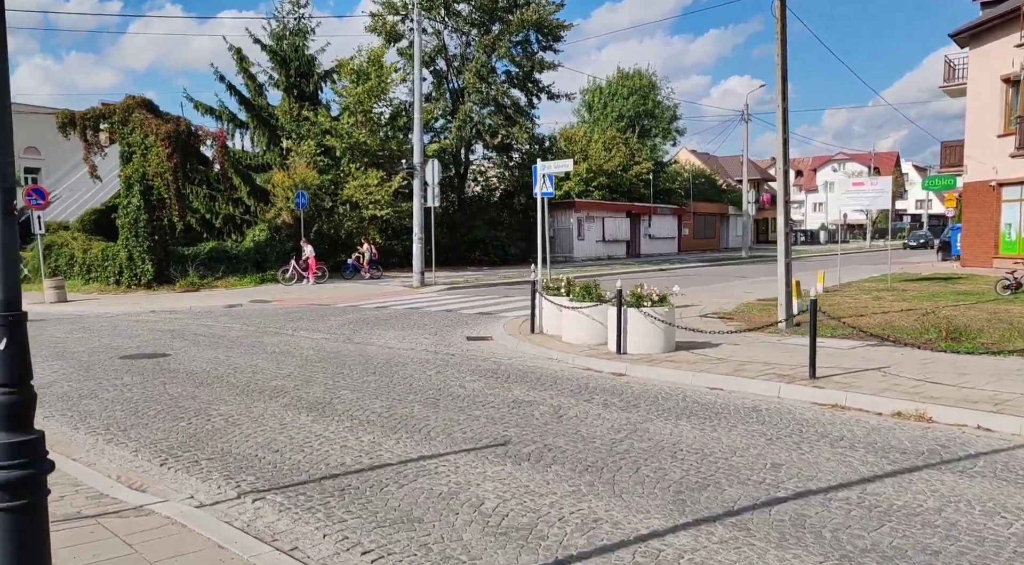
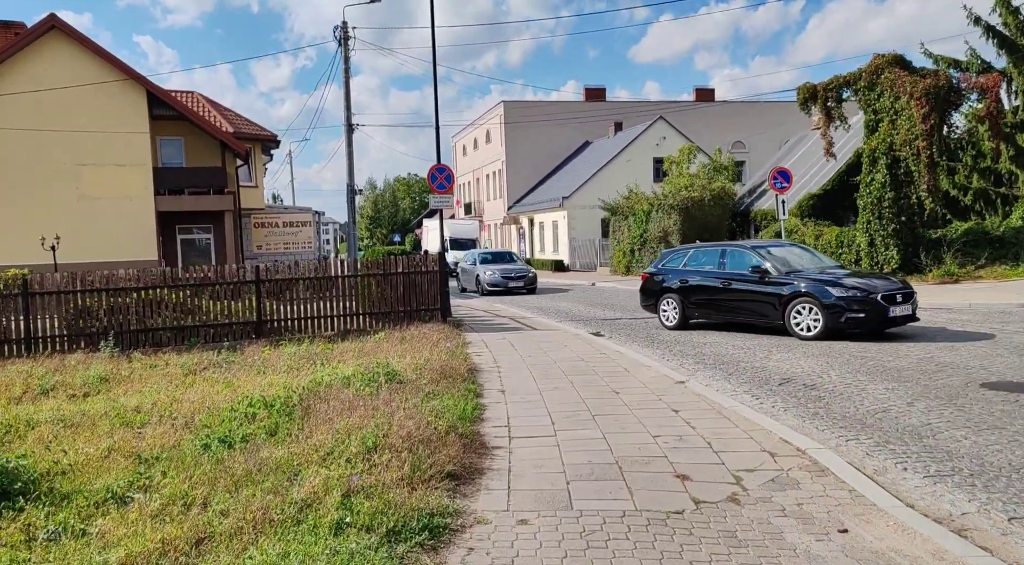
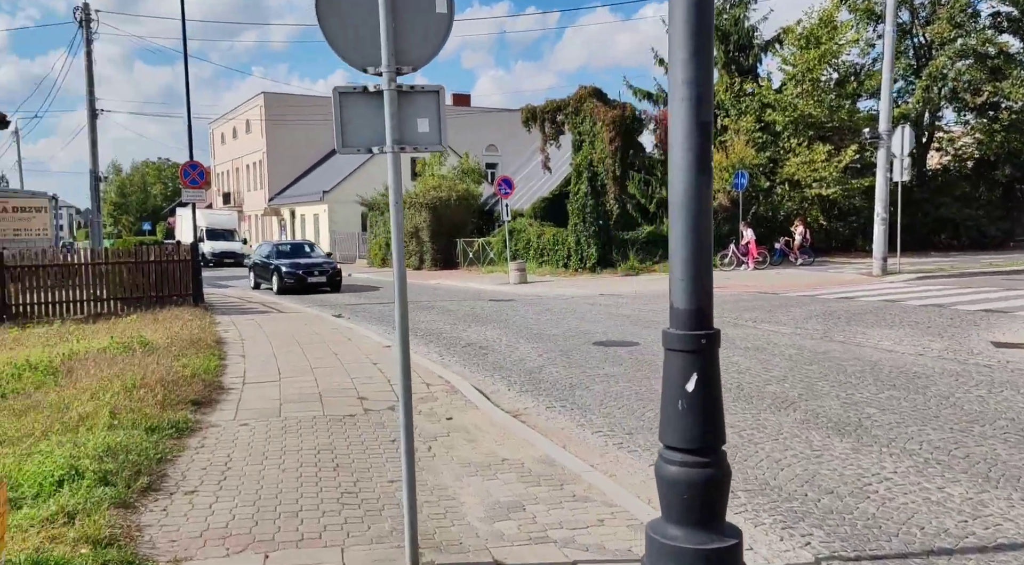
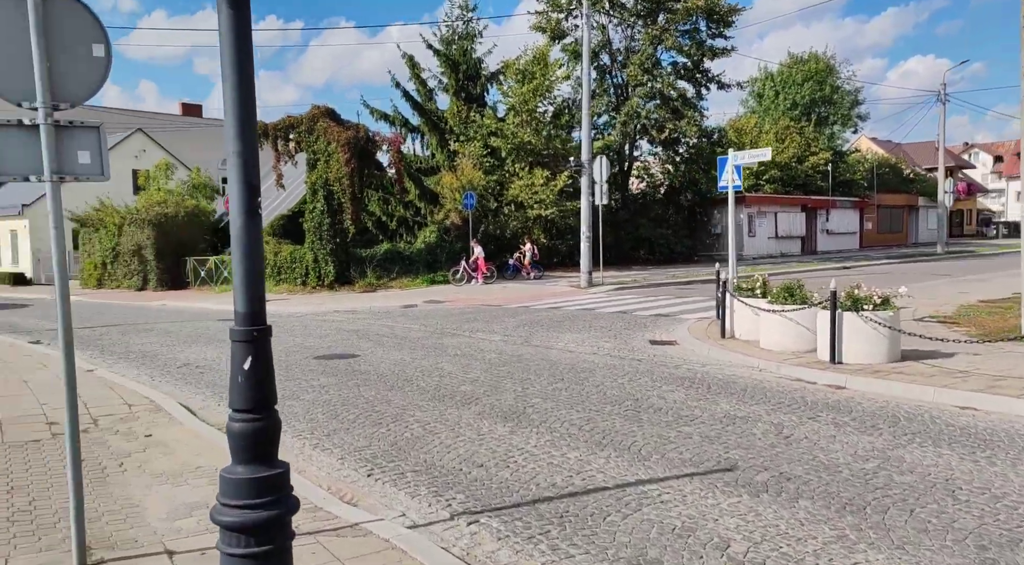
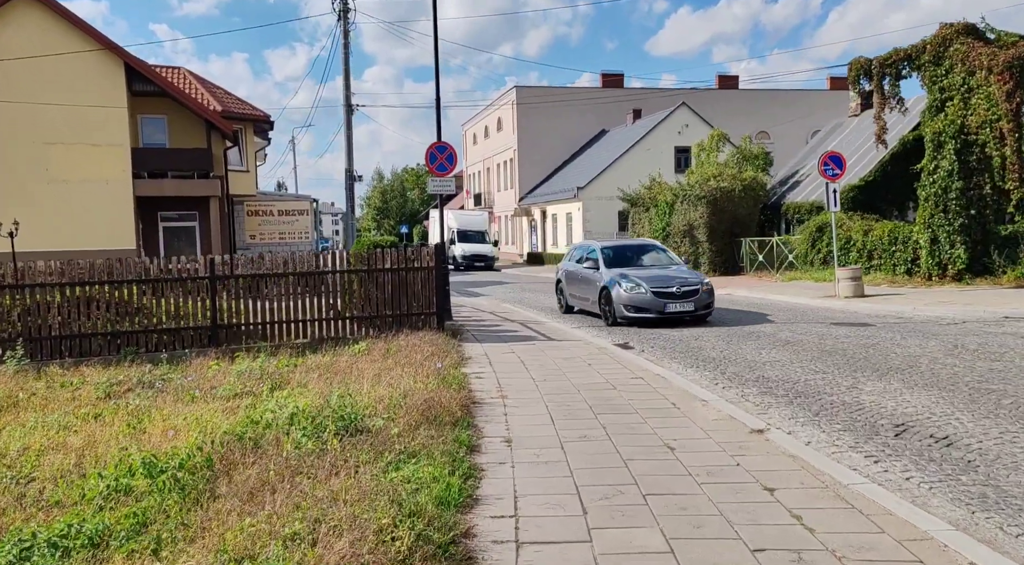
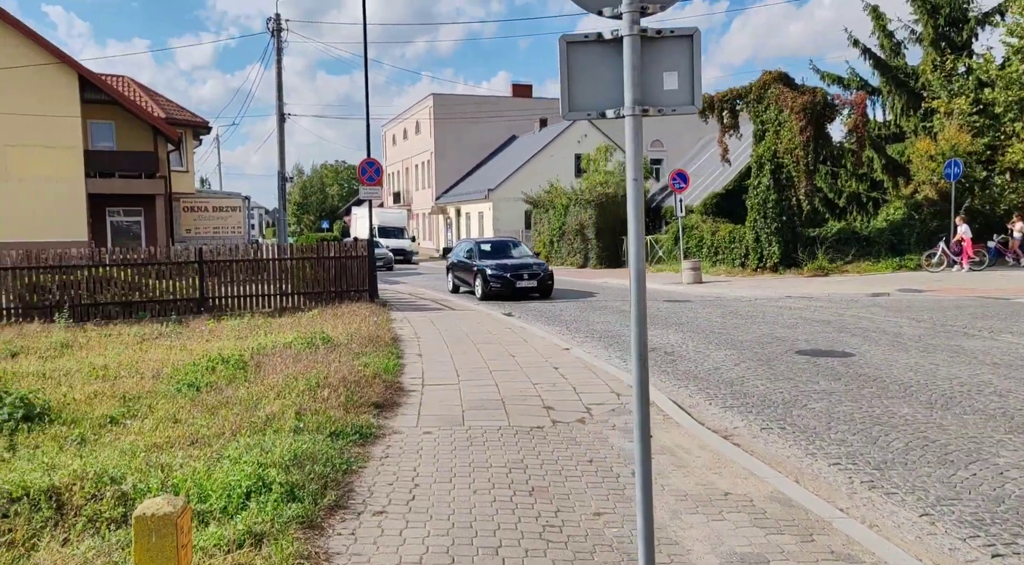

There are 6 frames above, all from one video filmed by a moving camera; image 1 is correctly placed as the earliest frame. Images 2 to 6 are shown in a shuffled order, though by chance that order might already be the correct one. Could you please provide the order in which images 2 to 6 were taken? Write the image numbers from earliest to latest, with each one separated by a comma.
4, 3, 6, 2, 5
